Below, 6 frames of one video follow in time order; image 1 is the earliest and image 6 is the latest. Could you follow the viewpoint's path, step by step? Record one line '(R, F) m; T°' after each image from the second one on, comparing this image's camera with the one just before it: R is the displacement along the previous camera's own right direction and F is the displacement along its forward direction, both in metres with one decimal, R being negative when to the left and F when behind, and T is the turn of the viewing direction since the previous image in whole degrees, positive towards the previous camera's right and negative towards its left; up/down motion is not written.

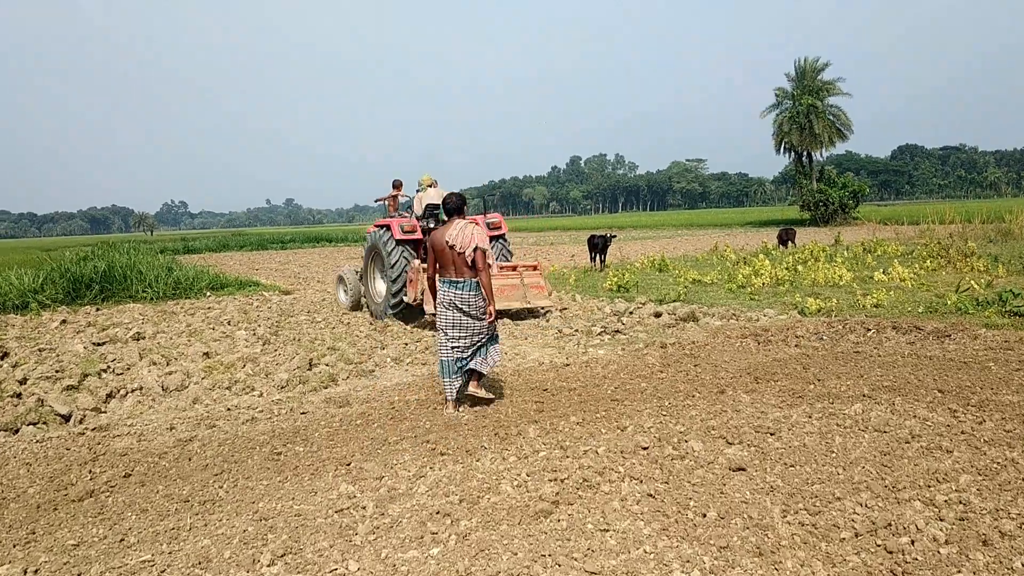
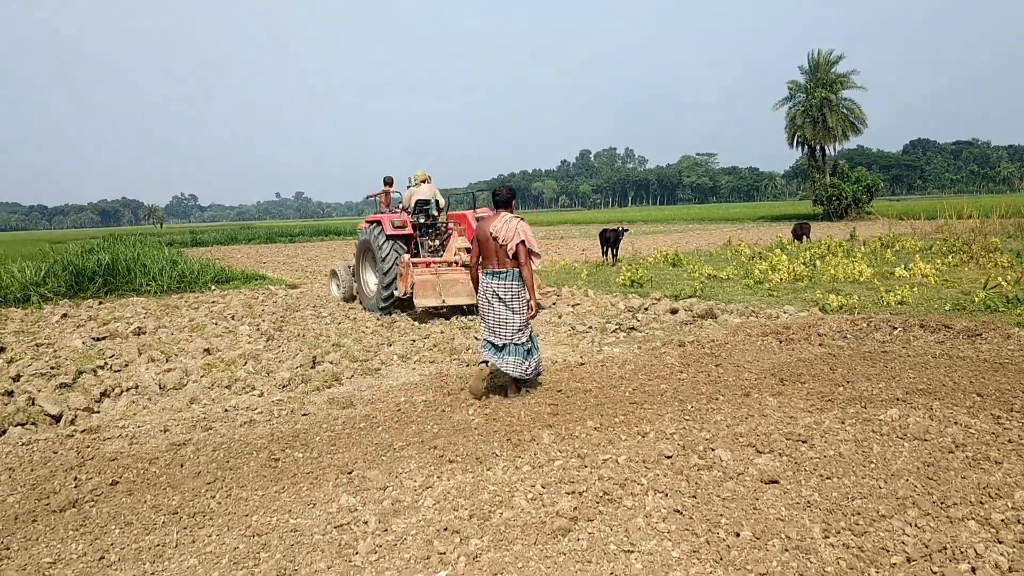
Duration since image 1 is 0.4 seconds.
(0.0, +0.3) m; -1°
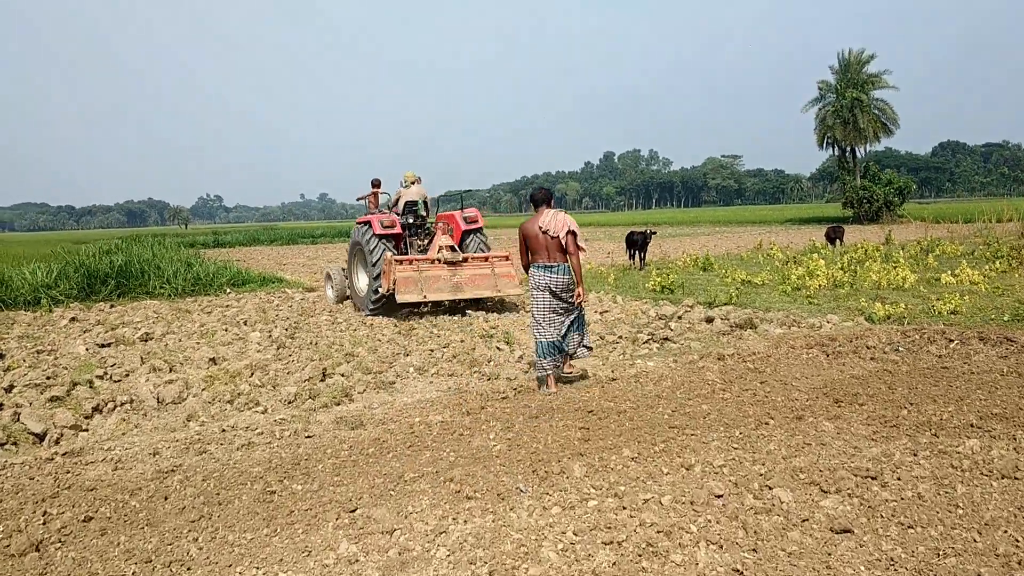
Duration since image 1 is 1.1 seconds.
(0.0, +0.5) m; -1°
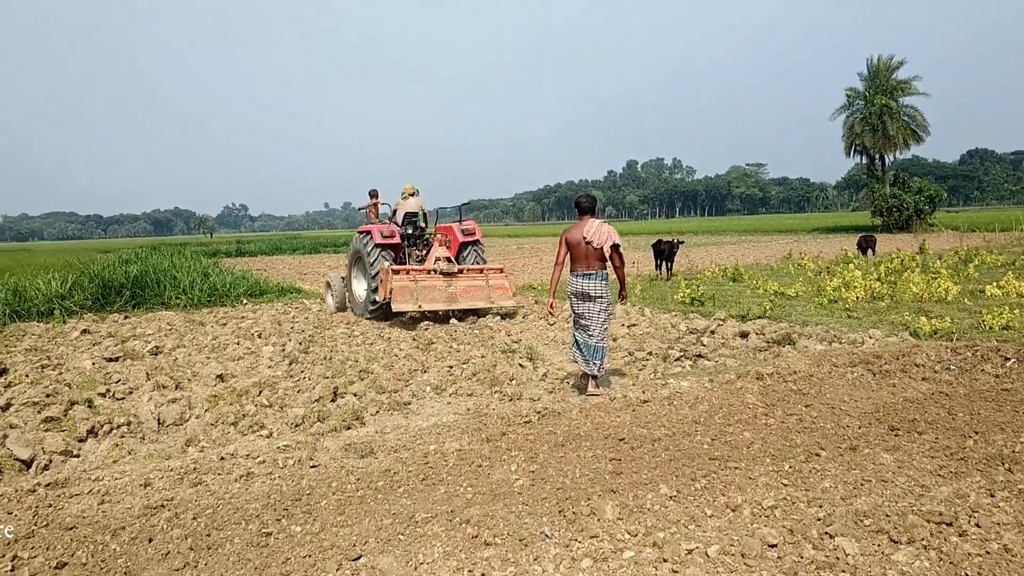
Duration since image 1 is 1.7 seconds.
(0.0, +0.4) m; -1°
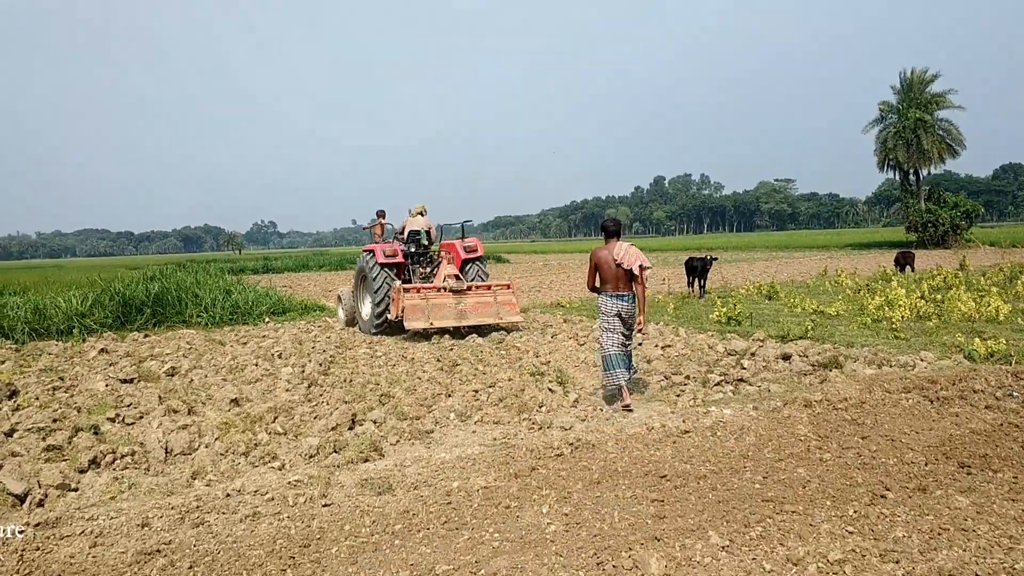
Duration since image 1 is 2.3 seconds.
(0.0, +0.3) m; -2°
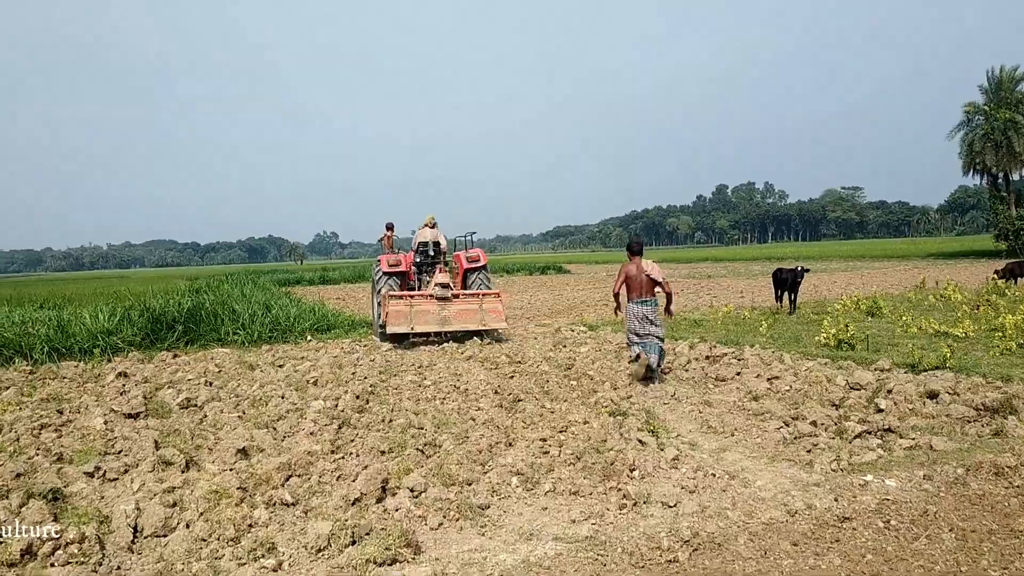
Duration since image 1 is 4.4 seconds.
(-0.1, +1.3) m; -4°
